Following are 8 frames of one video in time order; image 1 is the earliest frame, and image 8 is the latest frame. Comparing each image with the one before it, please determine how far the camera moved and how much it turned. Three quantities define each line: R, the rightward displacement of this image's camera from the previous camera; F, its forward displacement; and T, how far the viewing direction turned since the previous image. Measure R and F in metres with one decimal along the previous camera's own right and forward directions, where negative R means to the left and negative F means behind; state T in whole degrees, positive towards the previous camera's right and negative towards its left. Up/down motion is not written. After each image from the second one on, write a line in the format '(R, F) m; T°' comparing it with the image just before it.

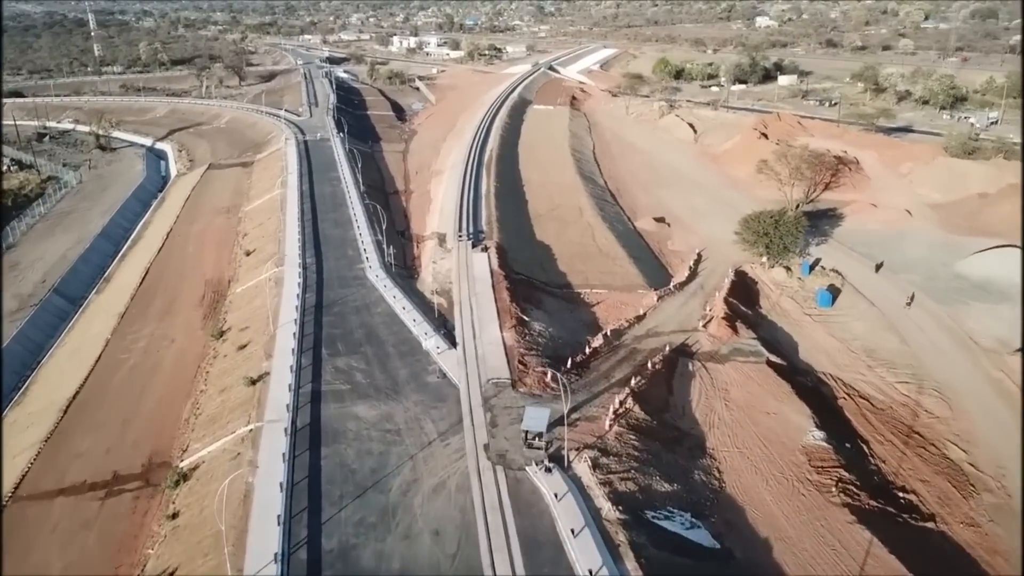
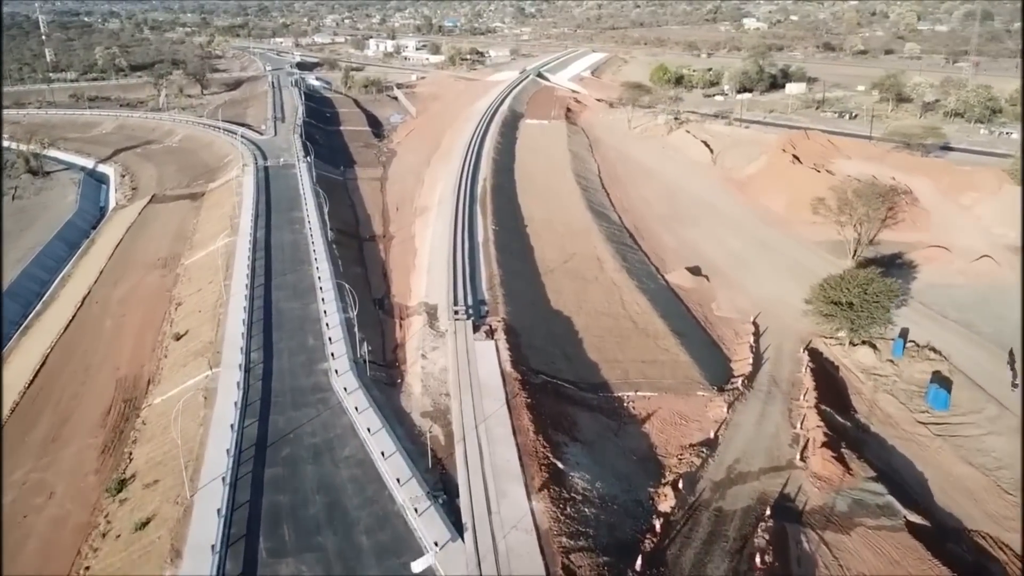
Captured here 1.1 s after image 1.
(-0.8, +6.0) m; +1°
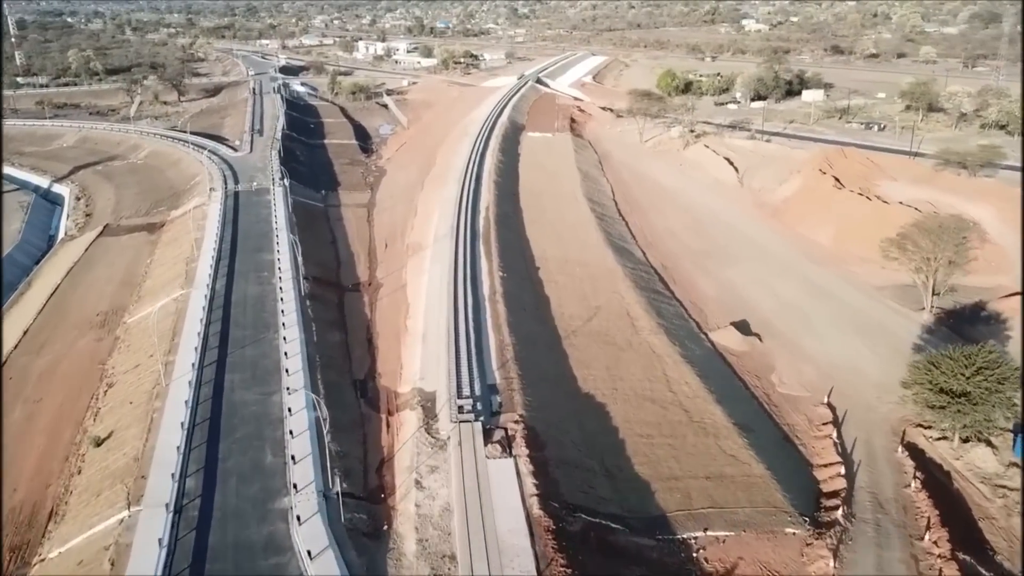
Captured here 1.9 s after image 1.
(-0.5, +4.5) m; +1°
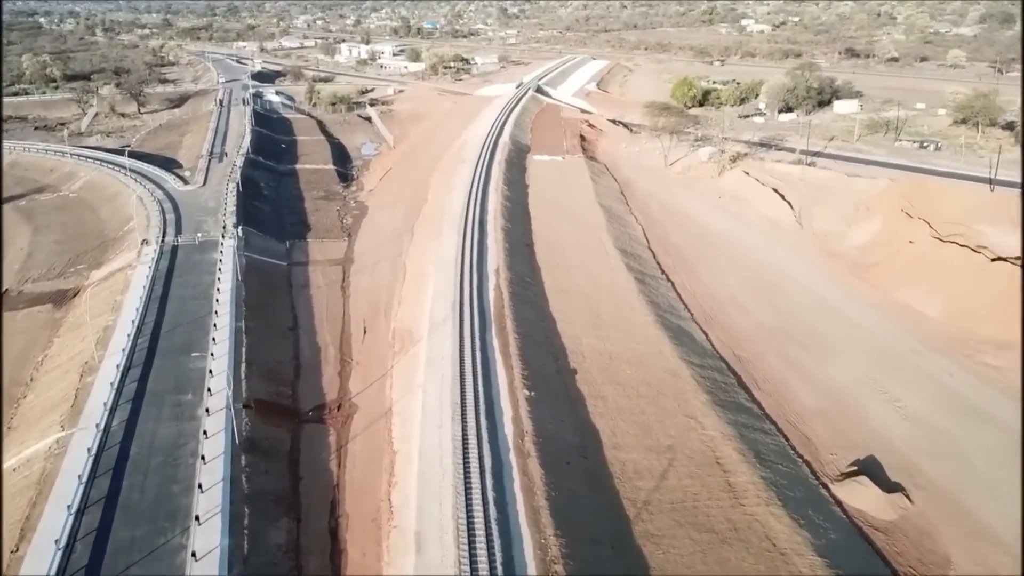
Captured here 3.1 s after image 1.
(-0.8, +6.9) m; +1°
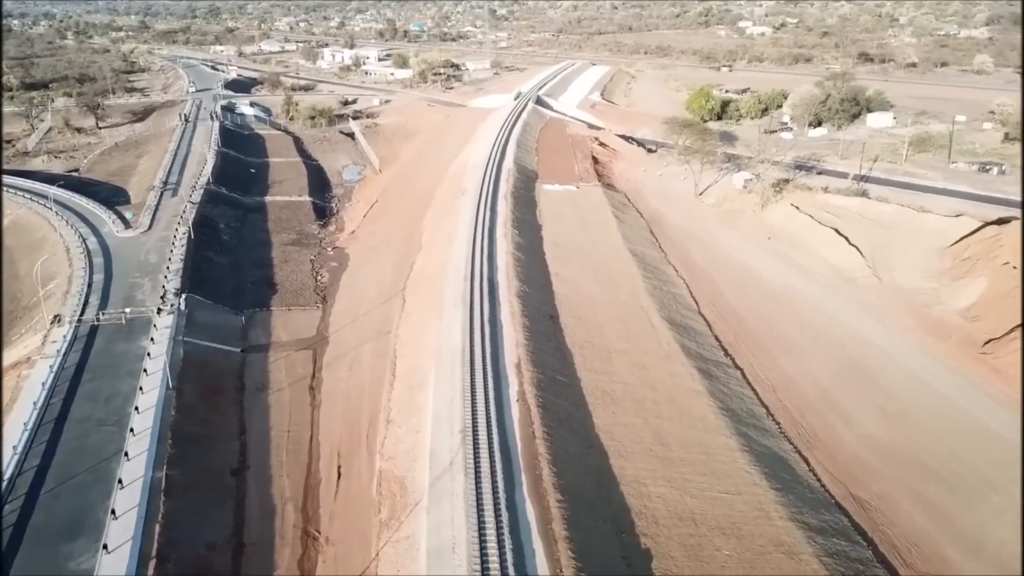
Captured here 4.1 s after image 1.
(-0.8, +5.8) m; +1°
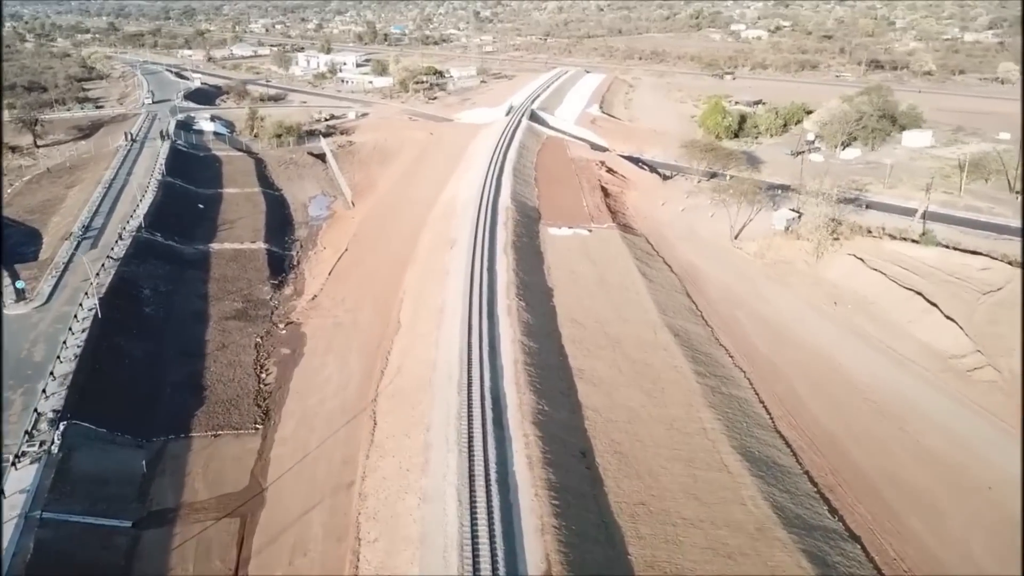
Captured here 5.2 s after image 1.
(-0.6, +6.1) m; +1°
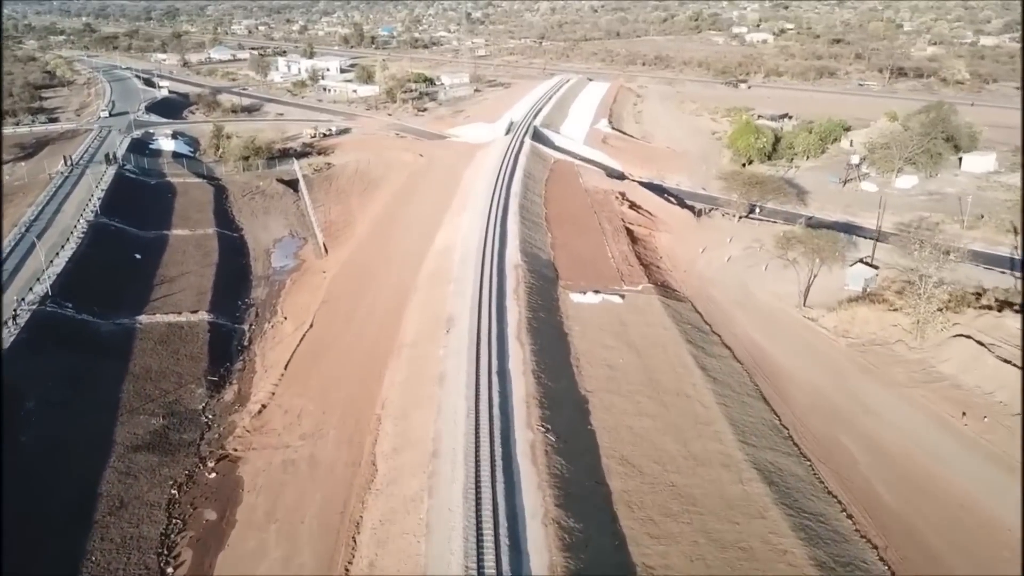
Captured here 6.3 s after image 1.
(-0.6, +6.2) m; +1°
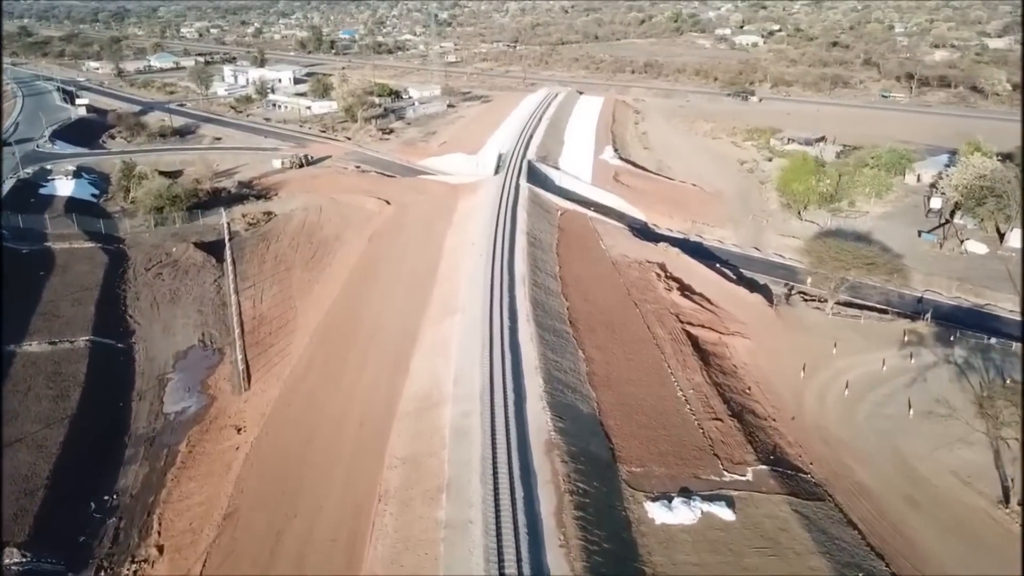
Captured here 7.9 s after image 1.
(-1.0, +9.5) m; +2°
